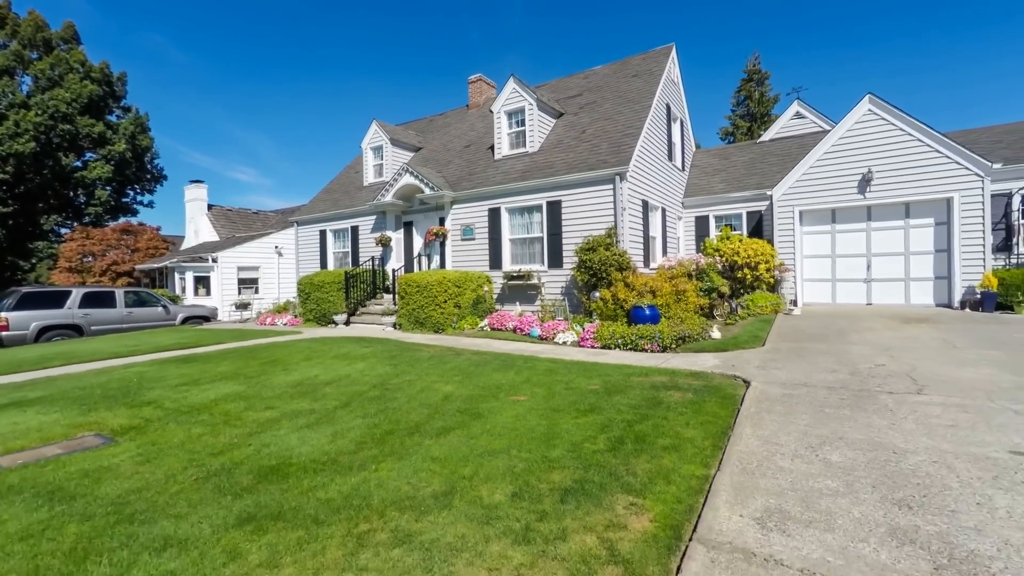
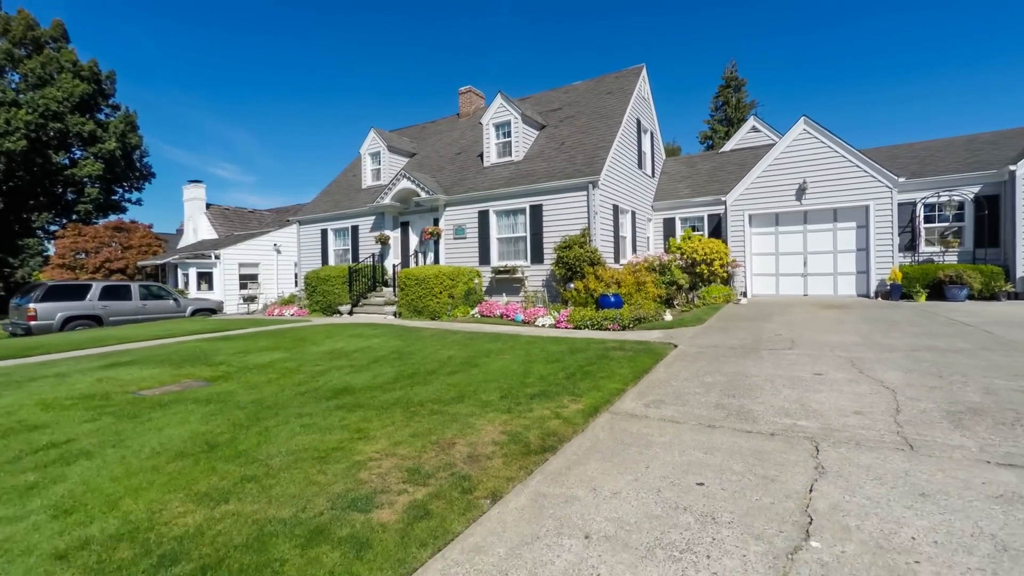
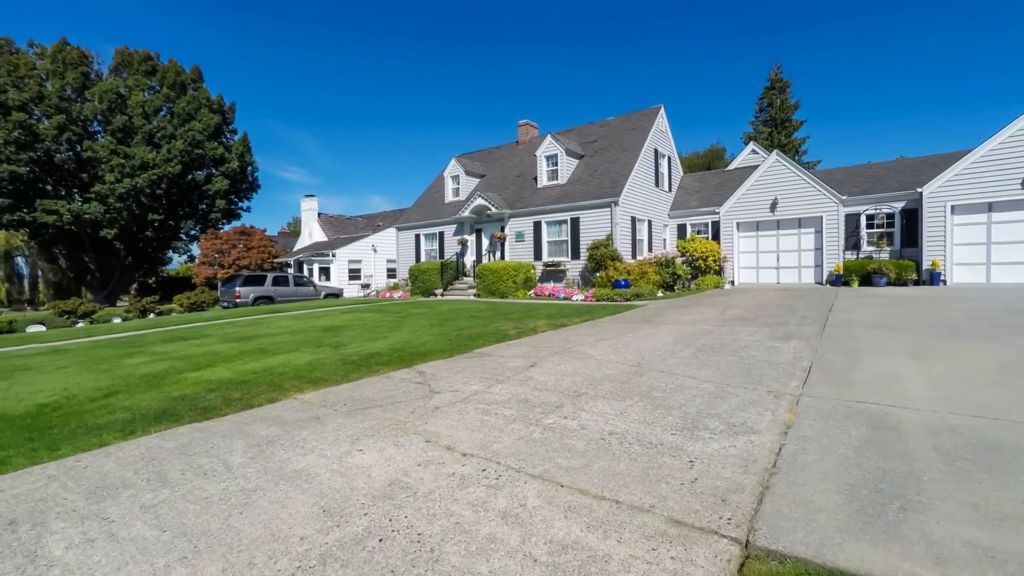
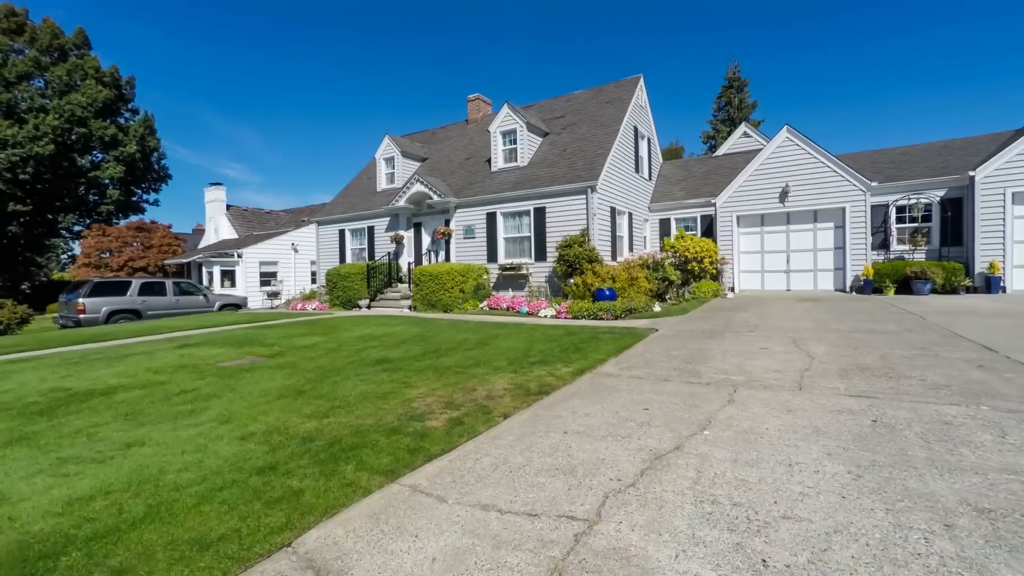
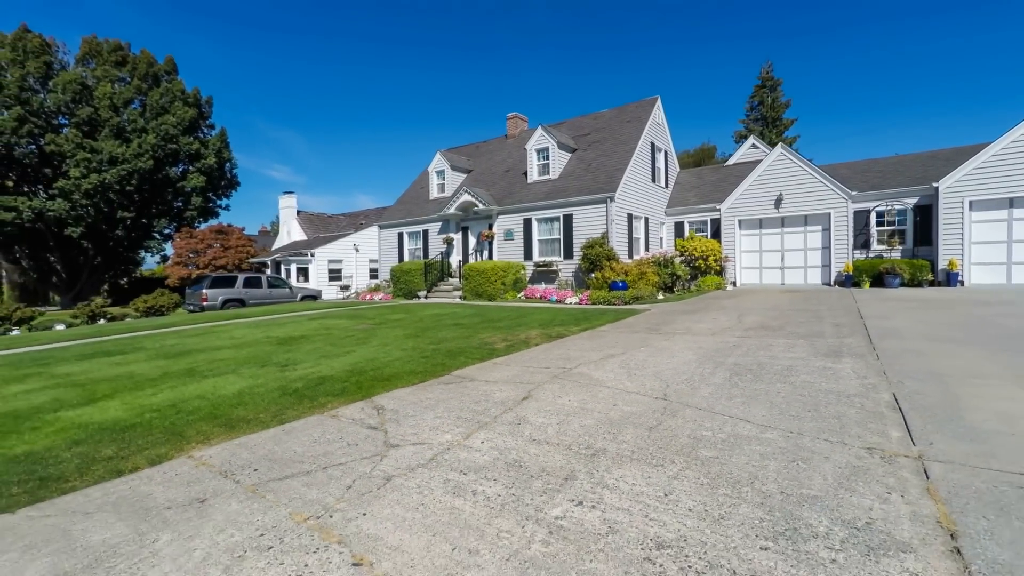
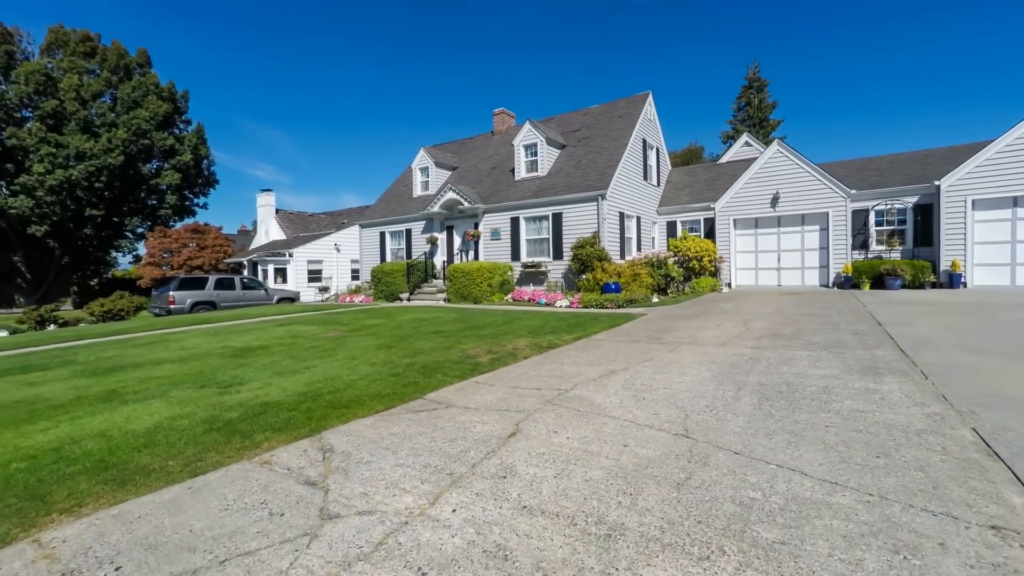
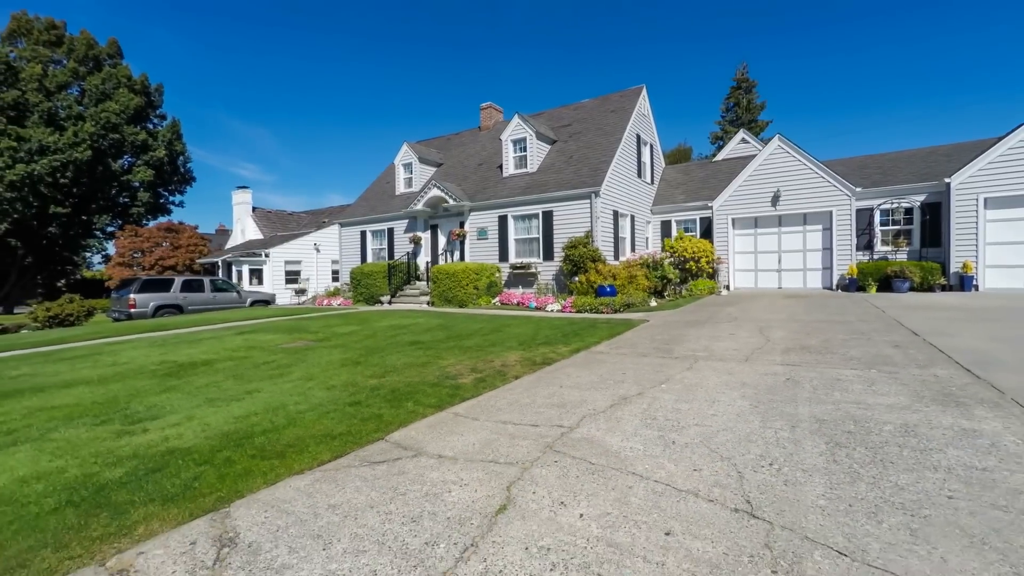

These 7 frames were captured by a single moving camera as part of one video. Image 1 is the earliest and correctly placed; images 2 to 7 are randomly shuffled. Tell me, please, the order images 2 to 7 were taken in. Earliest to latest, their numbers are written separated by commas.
2, 4, 7, 6, 5, 3
